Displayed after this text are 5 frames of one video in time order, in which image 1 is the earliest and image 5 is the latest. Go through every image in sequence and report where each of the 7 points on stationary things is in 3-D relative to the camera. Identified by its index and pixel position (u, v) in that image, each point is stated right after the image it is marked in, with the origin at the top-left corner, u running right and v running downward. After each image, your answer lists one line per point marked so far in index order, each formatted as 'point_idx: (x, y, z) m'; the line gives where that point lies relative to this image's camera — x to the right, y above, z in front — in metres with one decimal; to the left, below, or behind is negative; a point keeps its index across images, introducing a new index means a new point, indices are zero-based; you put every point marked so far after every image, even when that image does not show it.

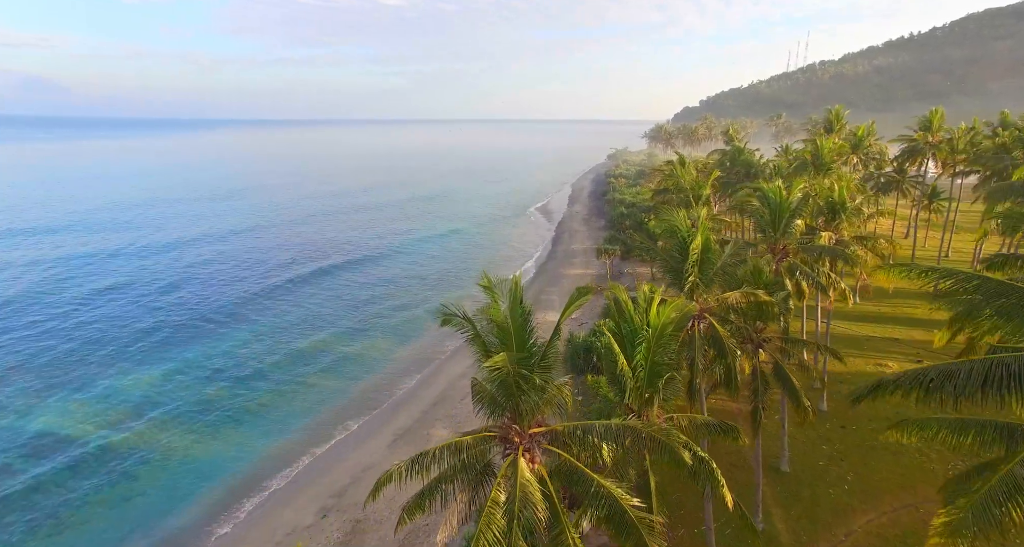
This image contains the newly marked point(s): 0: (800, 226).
0: (+9.9, +1.6, +19.3) m
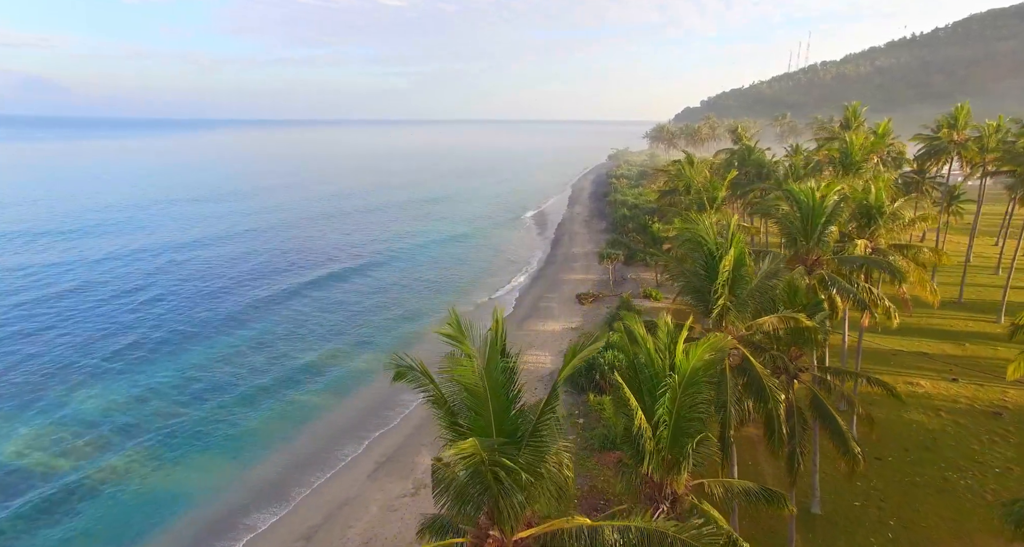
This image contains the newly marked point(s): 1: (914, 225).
0: (+9.7, +1.2, +16.8) m
1: (+14.1, +1.7, +19.6) m
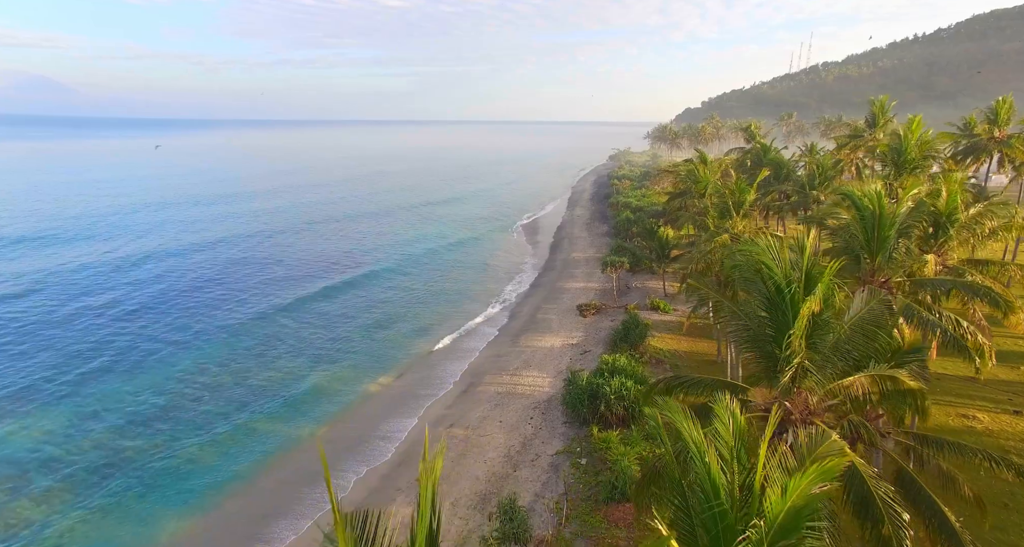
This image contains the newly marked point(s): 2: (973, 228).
0: (+9.4, +0.6, +13.4) m
1: (+13.8, +1.1, +16.2) m
2: (+12.4, +1.2, +15.0) m
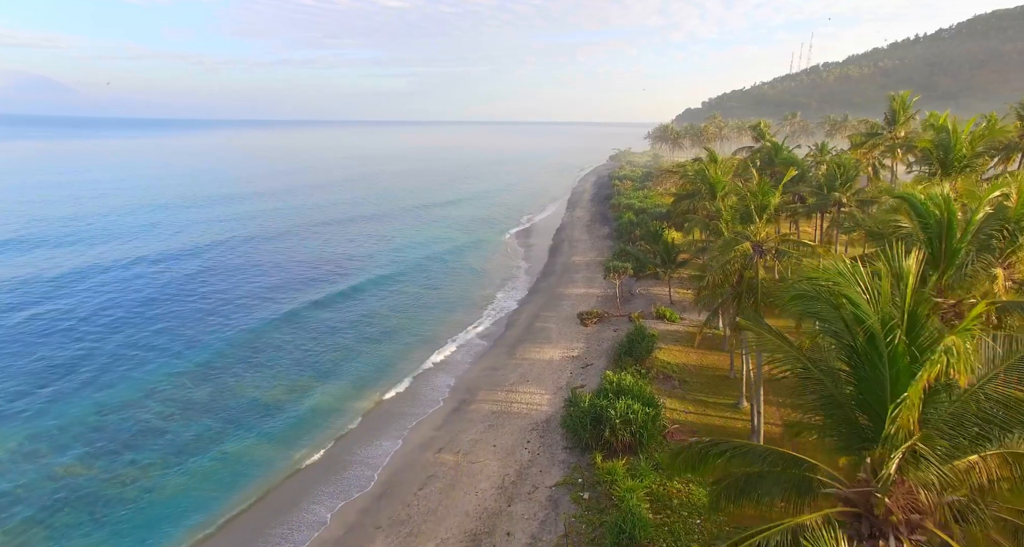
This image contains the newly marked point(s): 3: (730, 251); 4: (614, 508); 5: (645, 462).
0: (+9.2, +0.2, +11.2) m
1: (+13.6, +0.7, +13.9) m
2: (+12.2, +0.8, +12.8) m
3: (+7.1, +0.7, +18.2) m
4: (+3.2, -7.4, +17.7) m
5: (+4.7, -6.6, +19.6) m
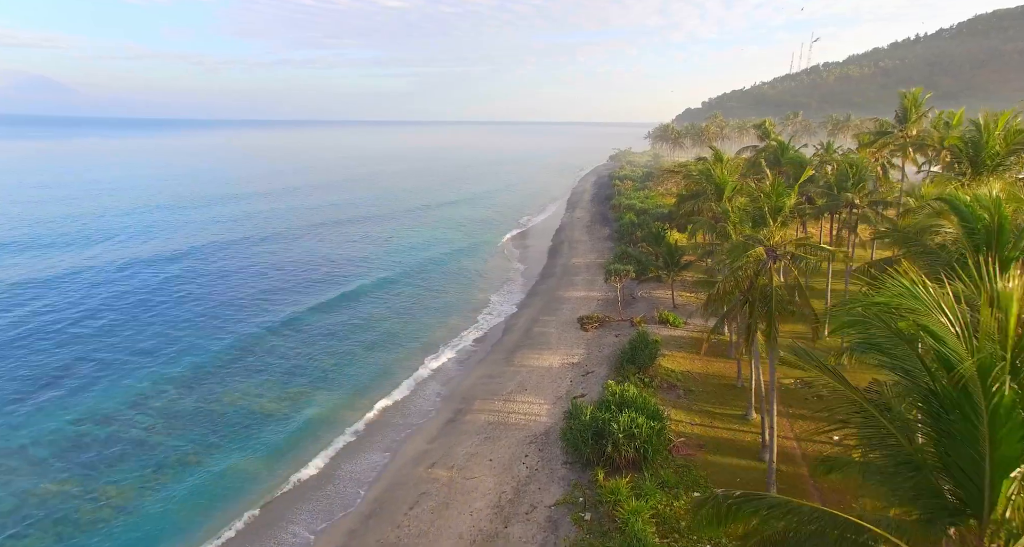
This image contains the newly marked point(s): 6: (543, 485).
0: (+9.1, 0.0, +10.0) m
1: (+13.5, +0.5, +12.8) m
2: (+12.1, +0.6, +11.6) m
3: (+7.0, +0.5, +17.0) m
4: (+3.1, -7.6, +16.6) m
5: (+4.5, -6.8, +18.4) m
6: (+1.1, -7.5, +19.7) m
